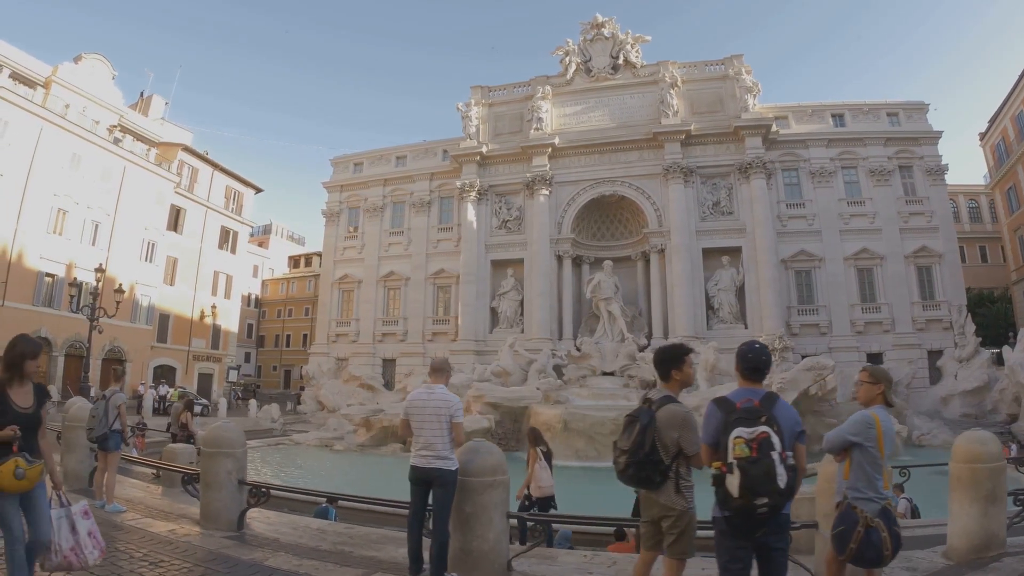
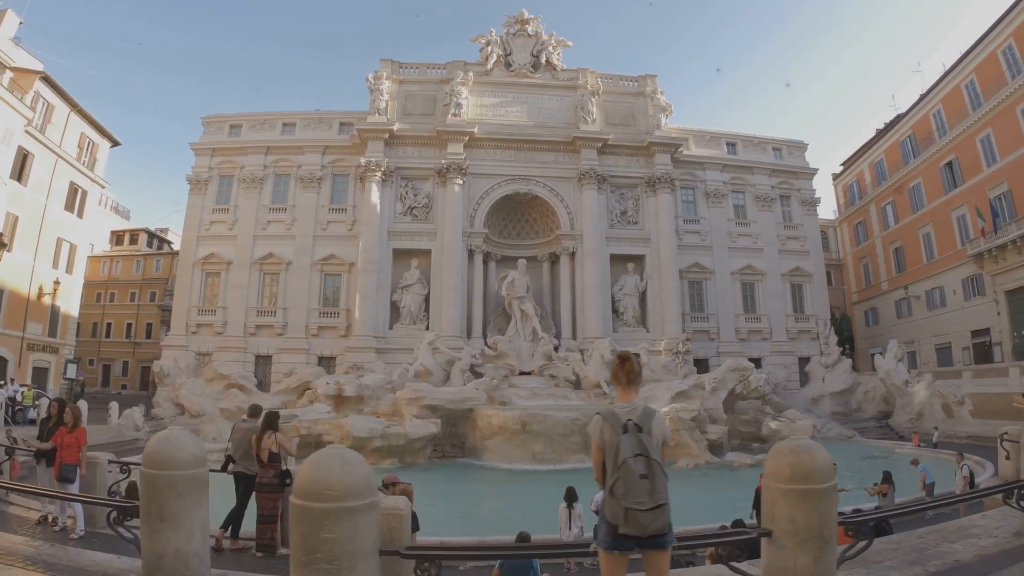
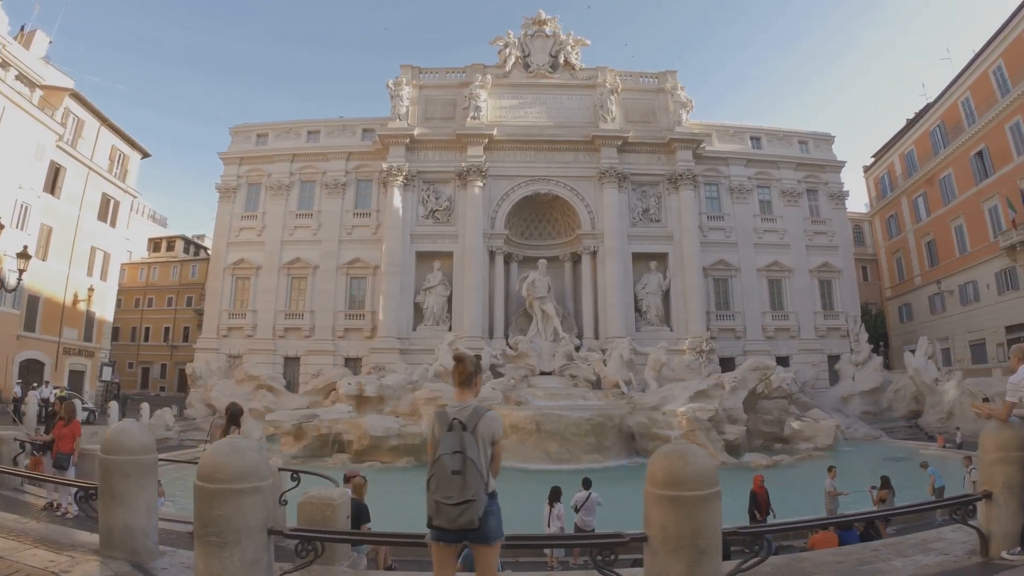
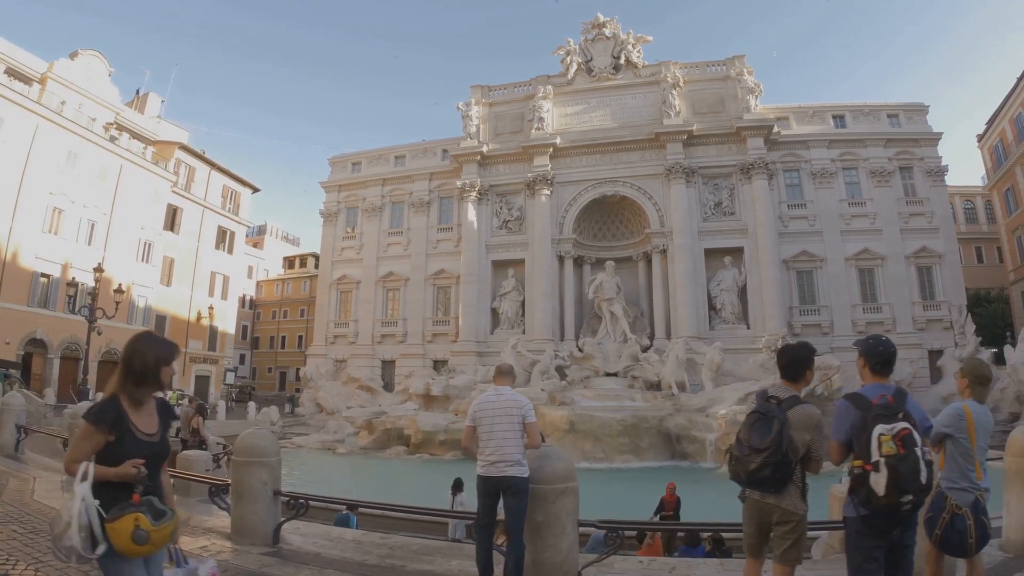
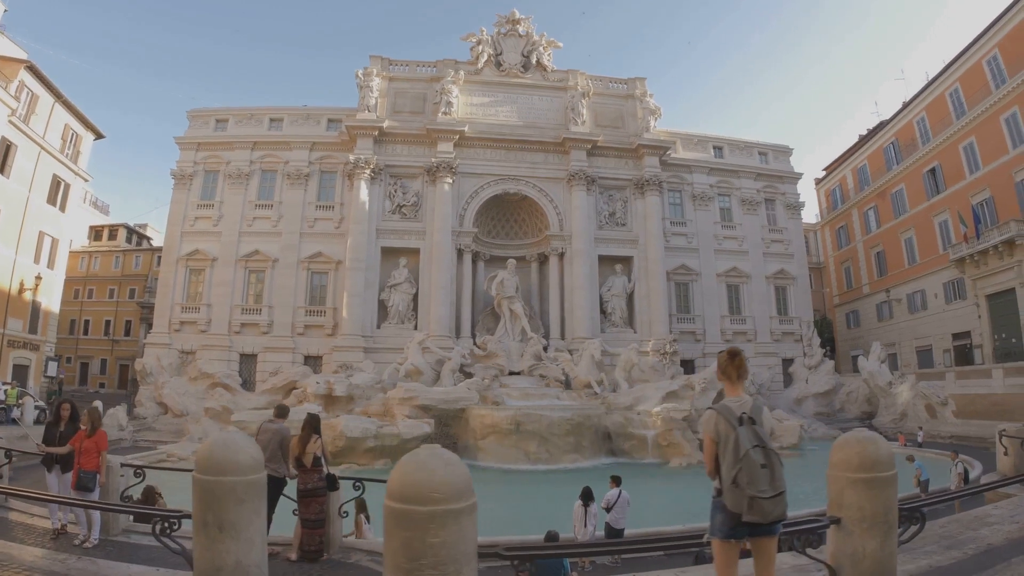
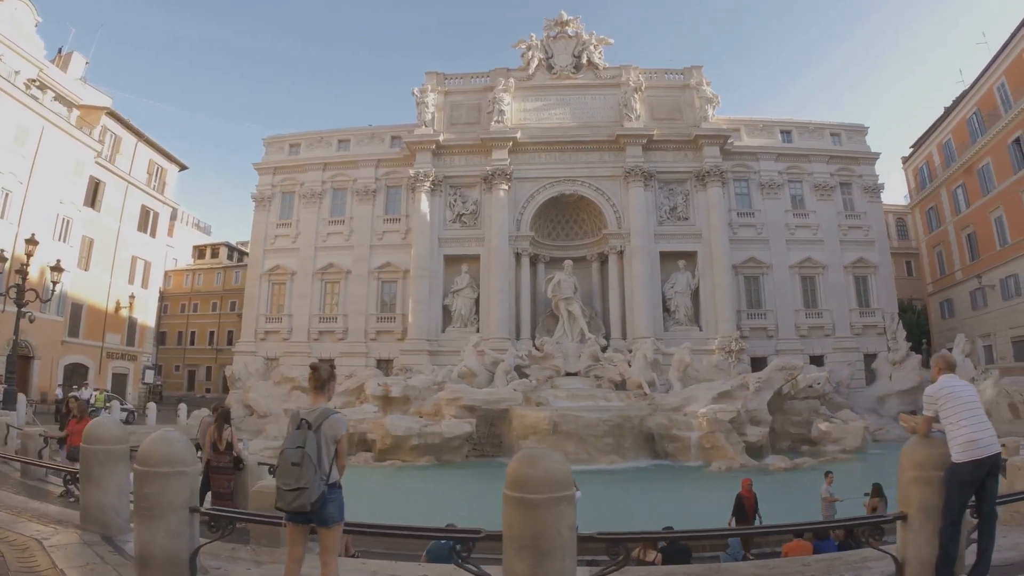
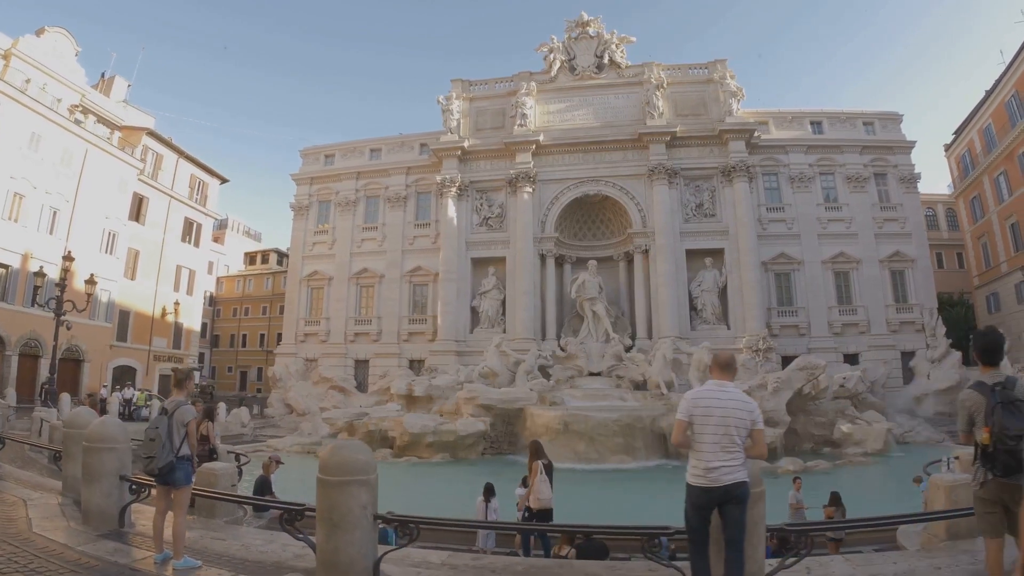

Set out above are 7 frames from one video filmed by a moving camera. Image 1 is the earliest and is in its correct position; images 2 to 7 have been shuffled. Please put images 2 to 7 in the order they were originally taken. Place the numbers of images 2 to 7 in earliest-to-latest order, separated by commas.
4, 7, 6, 3, 2, 5
